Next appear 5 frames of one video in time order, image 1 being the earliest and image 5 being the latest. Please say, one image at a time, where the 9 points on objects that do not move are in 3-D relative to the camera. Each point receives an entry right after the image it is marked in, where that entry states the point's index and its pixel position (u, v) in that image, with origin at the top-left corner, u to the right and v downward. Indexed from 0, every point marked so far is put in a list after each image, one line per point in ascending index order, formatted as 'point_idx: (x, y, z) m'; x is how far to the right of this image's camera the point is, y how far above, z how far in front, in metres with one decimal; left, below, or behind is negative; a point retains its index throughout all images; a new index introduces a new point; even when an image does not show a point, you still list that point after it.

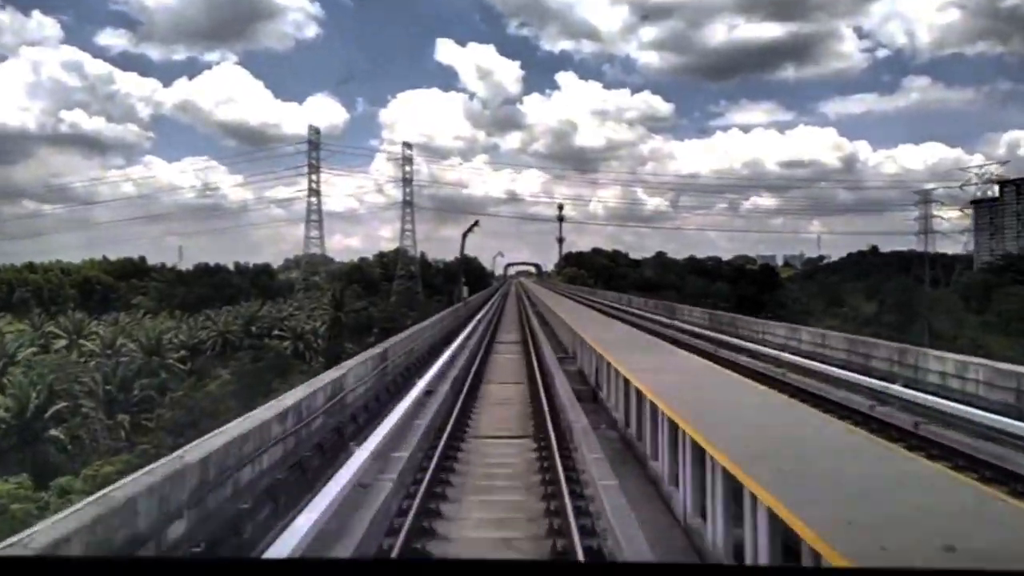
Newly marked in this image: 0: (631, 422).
0: (+1.4, -1.5, +11.9) m
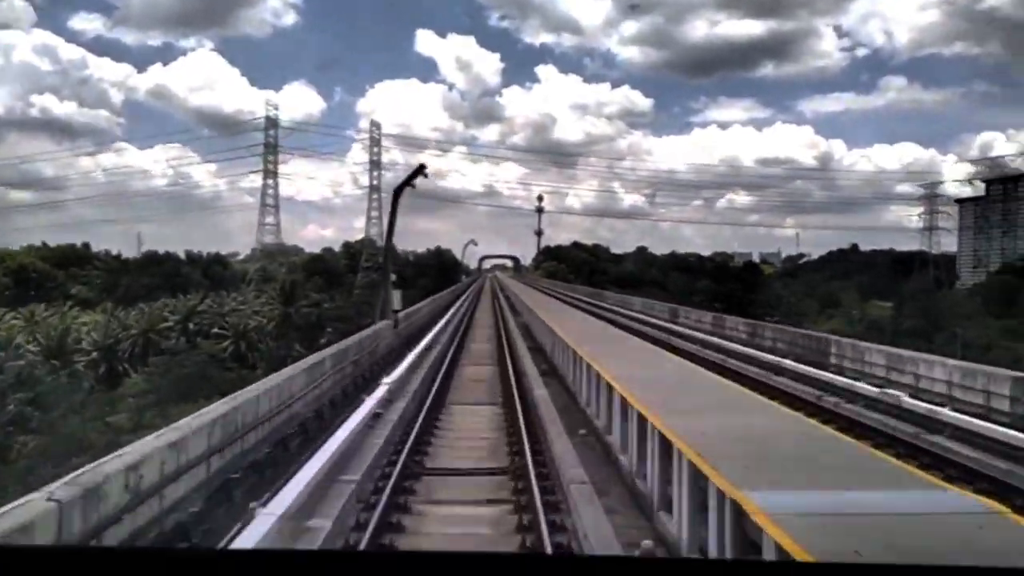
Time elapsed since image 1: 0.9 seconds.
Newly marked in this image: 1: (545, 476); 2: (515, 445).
0: (+1.0, -1.4, +11.6) m
1: (+0.3, -1.8, +10.2) m
2: (0.0, -1.8, +11.9) m
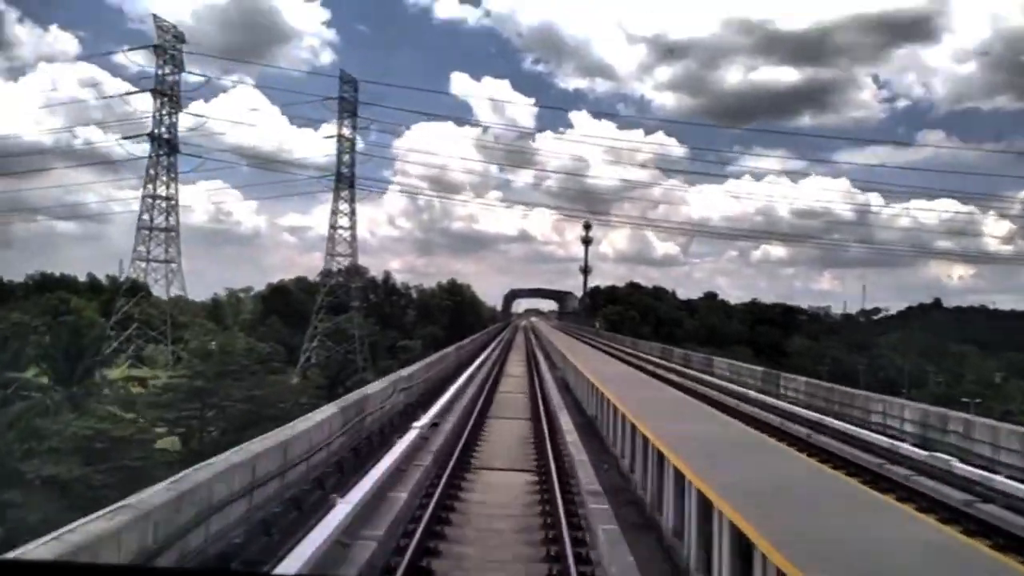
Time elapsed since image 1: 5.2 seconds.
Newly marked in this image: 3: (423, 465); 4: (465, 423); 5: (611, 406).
0: (+1.4, -2.0, +10.3) m
1: (+0.6, -2.3, +8.8) m
2: (+0.3, -2.4, +10.6) m
3: (-1.1, -2.1, +10.4) m
4: (-0.8, -2.4, +15.3) m
5: (+1.4, -1.7, +12.9) m
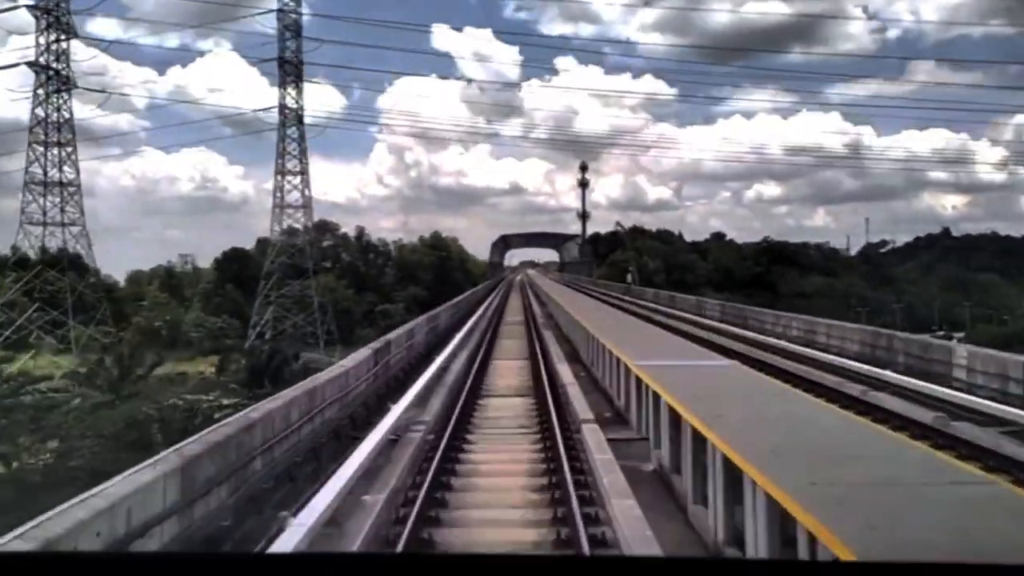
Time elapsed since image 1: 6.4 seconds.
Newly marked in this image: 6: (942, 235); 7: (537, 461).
0: (+1.4, -1.4, +10.0) m
1: (+0.7, -1.8, +8.6) m
2: (+0.4, -1.8, +10.4) m
3: (-1.0, -1.6, +10.1) m
4: (-0.8, -1.6, +15.1) m
5: (+1.4, -1.0, +12.6) m
6: (+4.4, +0.6, +9.1) m
7: (+0.3, -1.9, +9.3) m
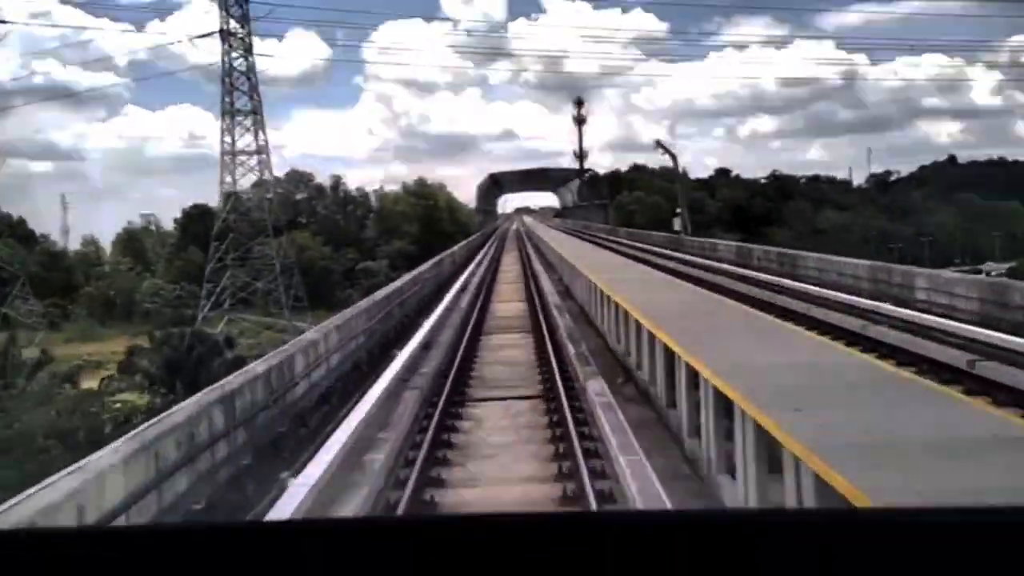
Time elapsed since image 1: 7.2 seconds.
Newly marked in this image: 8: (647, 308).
0: (+1.4, -0.8, +9.9) m
1: (+0.7, -1.2, +8.4) m
2: (+0.4, -1.2, +10.2) m
3: (-1.0, -1.1, +10.0) m
4: (-0.8, -0.8, +14.9) m
5: (+1.4, -0.2, +12.4) m
6: (+4.3, +1.3, +8.8) m
7: (+0.3, -1.3, +9.2) m
8: (+1.5, -0.2, +9.3) m
